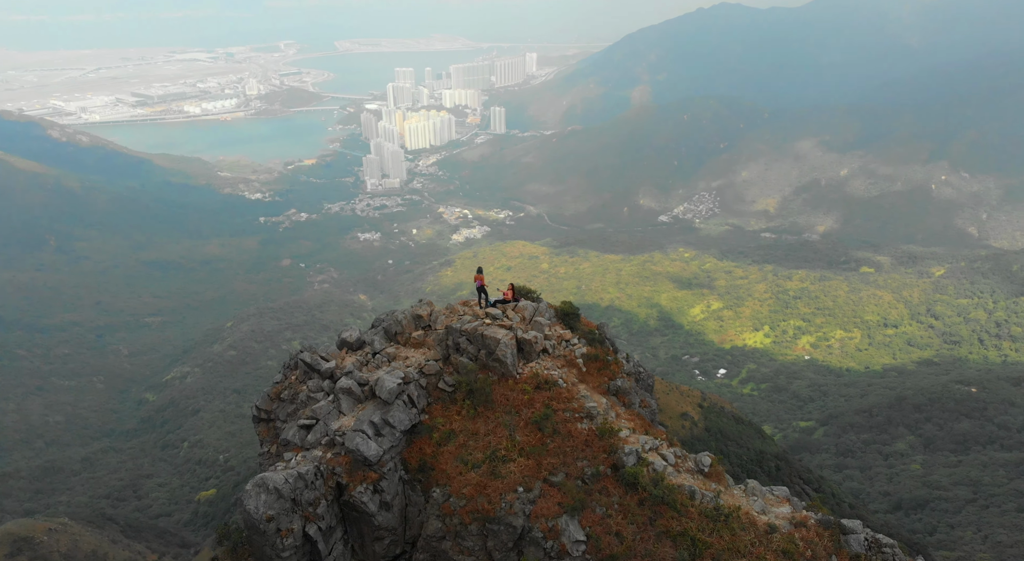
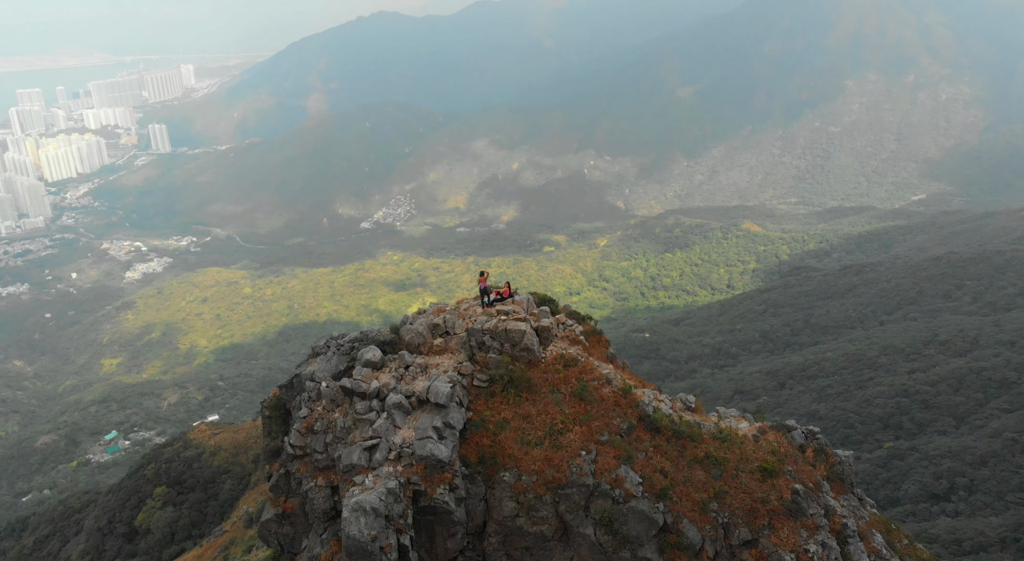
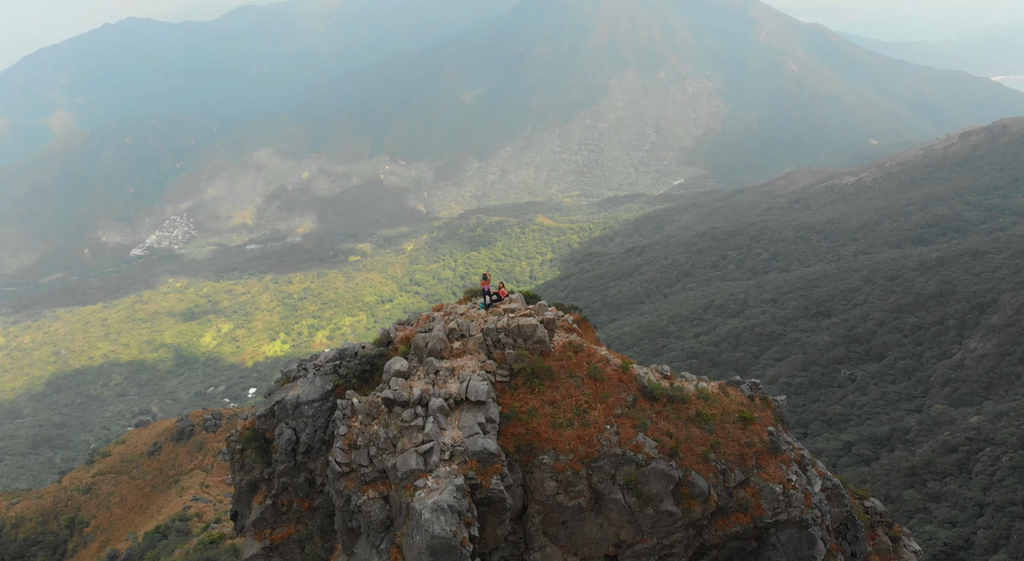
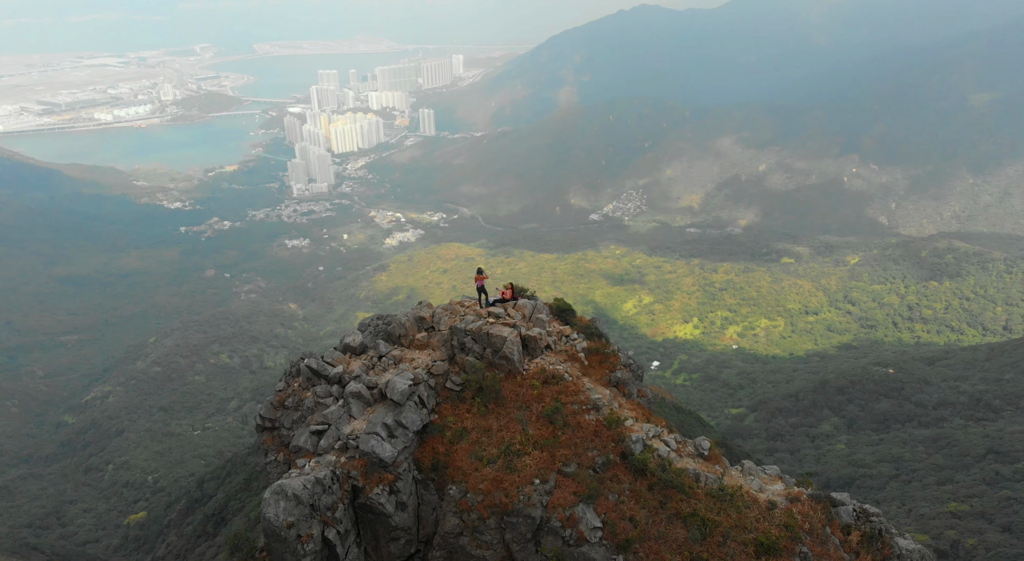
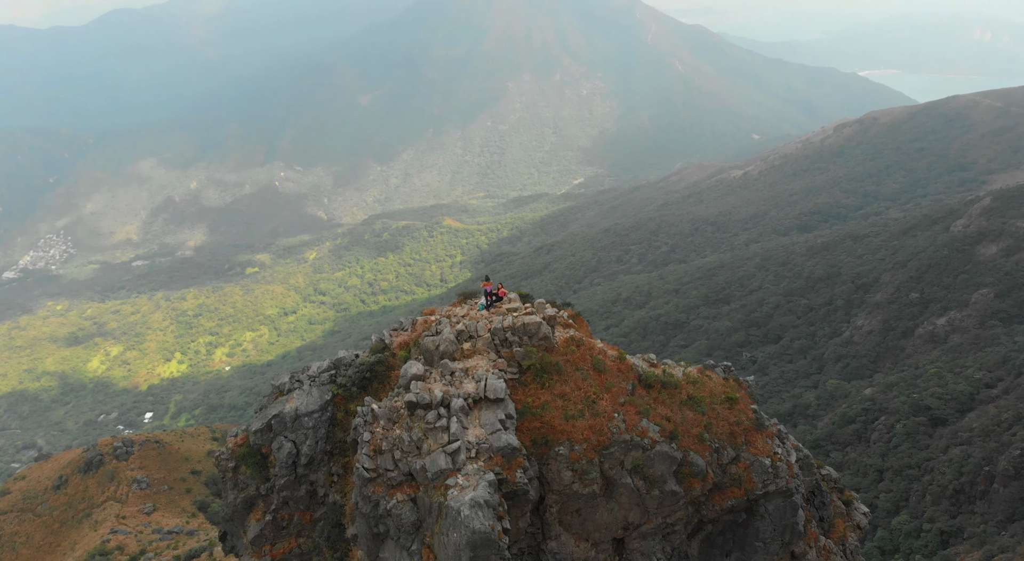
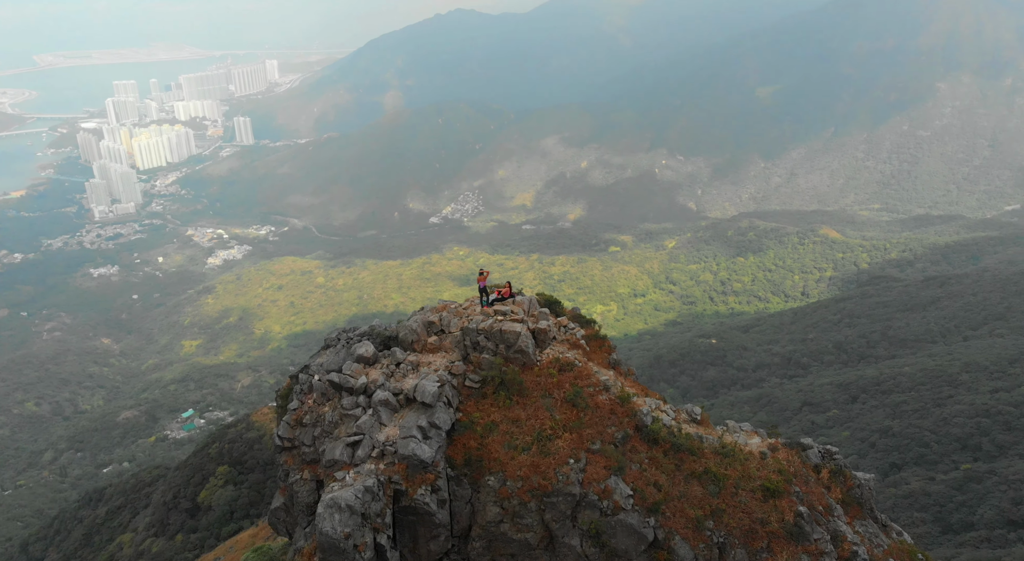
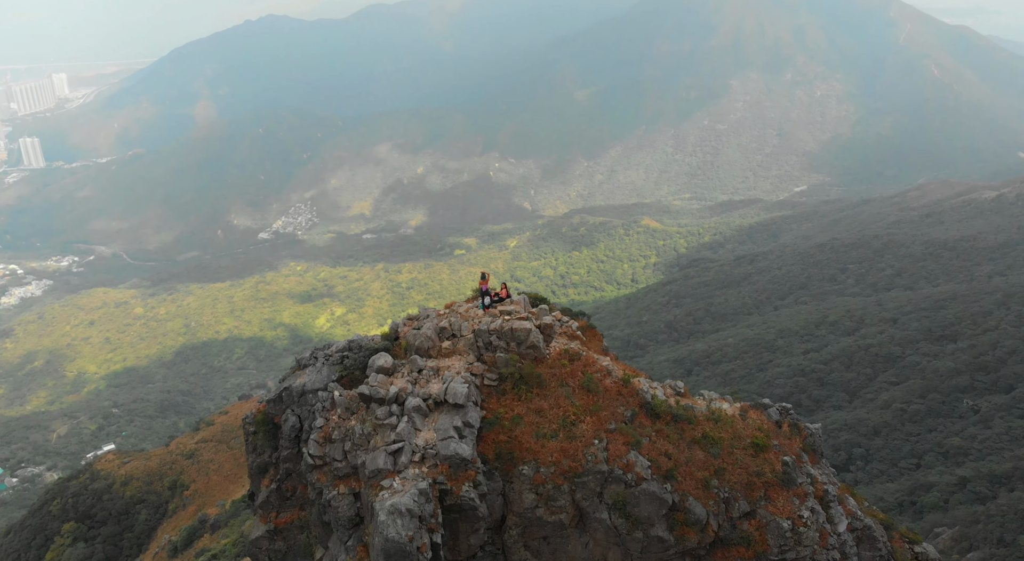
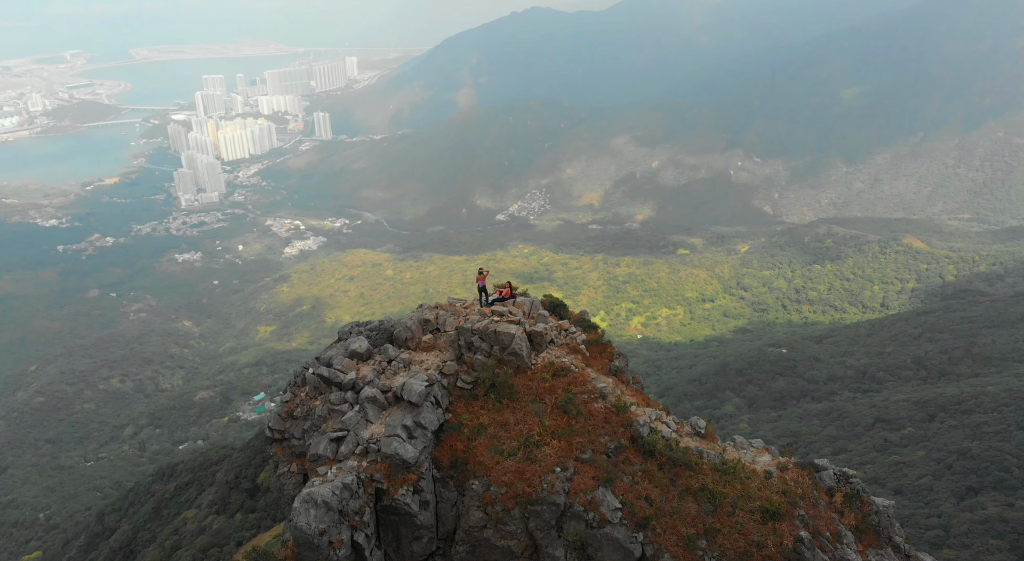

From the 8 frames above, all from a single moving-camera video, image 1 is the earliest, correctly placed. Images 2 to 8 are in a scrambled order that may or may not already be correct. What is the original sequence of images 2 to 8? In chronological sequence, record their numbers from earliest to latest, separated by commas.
4, 8, 6, 2, 7, 3, 5
